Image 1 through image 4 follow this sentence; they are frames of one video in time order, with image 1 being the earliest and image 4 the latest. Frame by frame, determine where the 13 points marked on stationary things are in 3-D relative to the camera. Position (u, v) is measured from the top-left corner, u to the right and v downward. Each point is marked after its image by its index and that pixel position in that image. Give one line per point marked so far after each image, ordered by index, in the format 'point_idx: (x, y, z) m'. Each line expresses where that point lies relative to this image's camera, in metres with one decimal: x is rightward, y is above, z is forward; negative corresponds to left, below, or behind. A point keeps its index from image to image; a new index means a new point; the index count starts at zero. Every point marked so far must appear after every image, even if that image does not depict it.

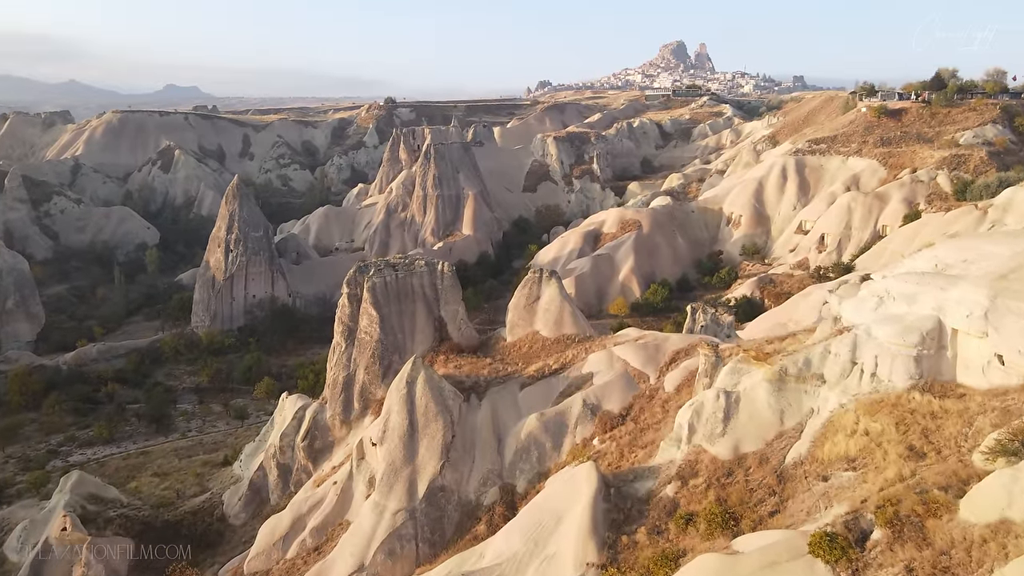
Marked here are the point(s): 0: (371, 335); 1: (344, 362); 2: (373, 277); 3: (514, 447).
0: (-3.0, -1.0, +14.2) m
1: (-3.7, -1.7, +14.4) m
2: (-3.0, +0.3, +14.2) m
3: (0.0, -2.9, +11.8) m
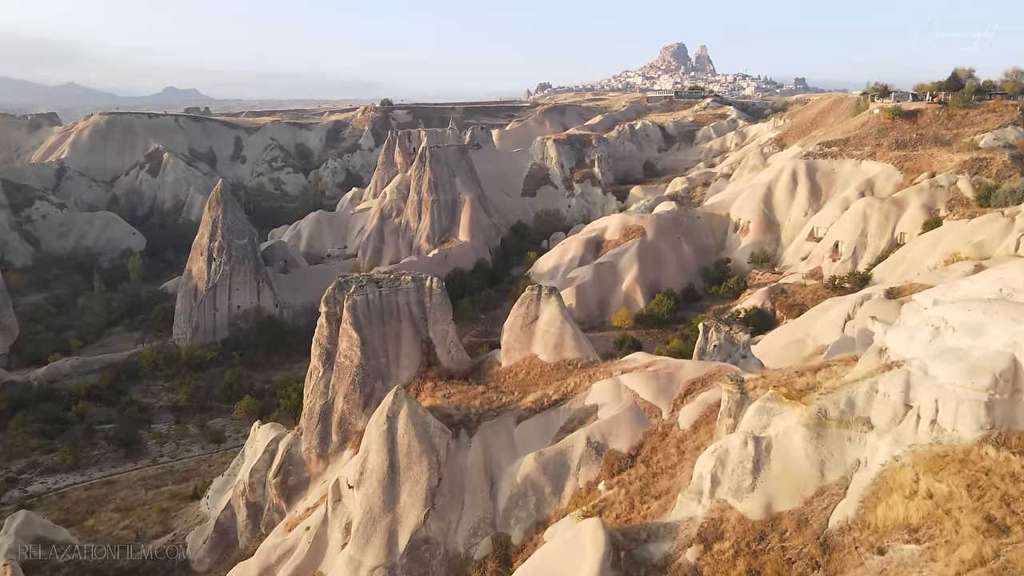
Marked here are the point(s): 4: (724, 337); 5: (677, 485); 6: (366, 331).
0: (-3.1, -1.4, +12.8) m
1: (-3.8, -2.0, +13.0) m
2: (-3.1, -0.1, +12.8) m
3: (0.0, -3.2, +10.4) m
4: (+4.9, -1.1, +15.2) m
5: (+2.3, -2.8, +9.2) m
6: (-2.9, -0.8, +12.8) m
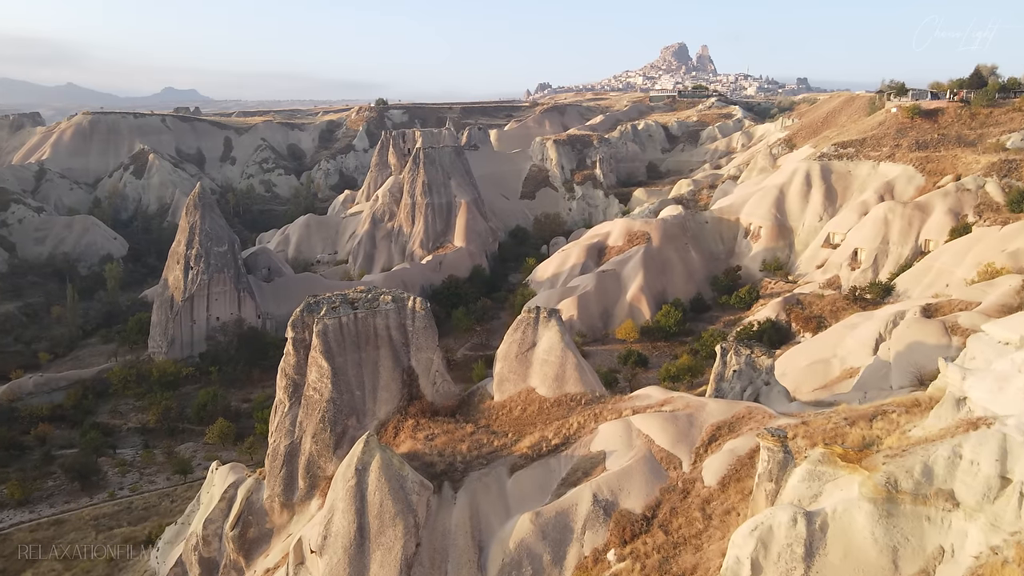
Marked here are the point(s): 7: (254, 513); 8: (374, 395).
0: (-3.2, -1.8, +11.1) m
1: (-3.9, -2.4, +11.3) m
2: (-3.2, -0.5, +11.1) m
3: (-0.2, -3.6, +8.7) m
4: (+4.8, -1.5, +13.5) m
5: (+2.2, -3.1, +7.5) m
6: (-3.0, -1.2, +11.1) m
7: (-4.4, -3.8, +11.1) m
8: (-2.4, -1.9, +11.4) m
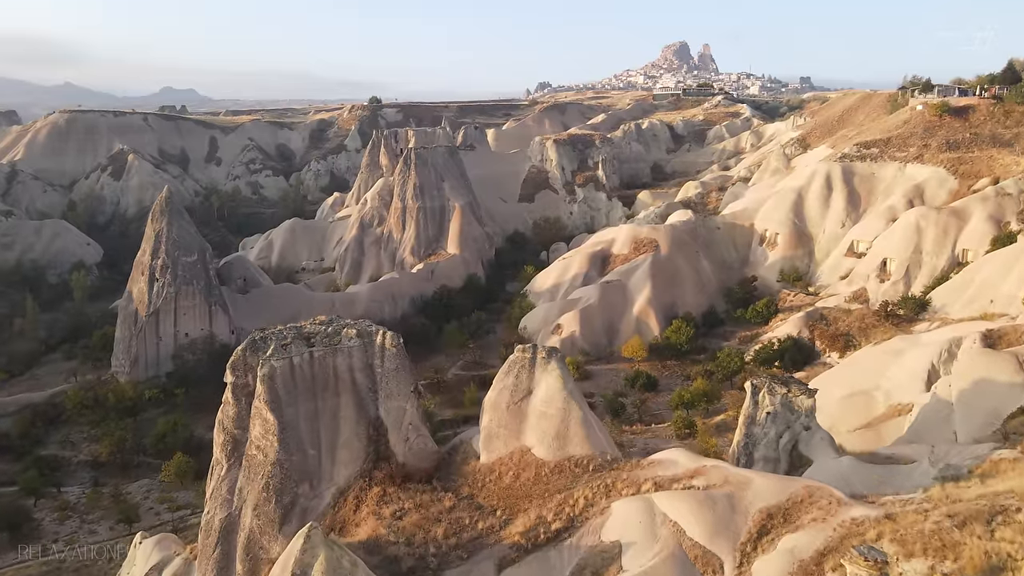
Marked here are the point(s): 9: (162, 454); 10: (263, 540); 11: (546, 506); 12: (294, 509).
0: (-3.4, -2.3, +8.9) m
1: (-4.0, -2.9, +9.1) m
2: (-3.3, -1.0, +8.9) m
3: (-0.3, -4.1, +6.5) m
4: (+4.7, -2.0, +11.4) m
5: (+2.1, -3.6, +5.3) m
6: (-3.1, -1.7, +9.0) m
7: (-4.5, -4.3, +8.9) m
8: (-2.5, -2.4, +9.3) m
9: (-9.7, -4.7, +18.2) m
10: (-3.4, -3.4, +8.8) m
11: (+0.4, -2.7, +8.2) m
12: (-3.0, -3.0, +8.9) m
